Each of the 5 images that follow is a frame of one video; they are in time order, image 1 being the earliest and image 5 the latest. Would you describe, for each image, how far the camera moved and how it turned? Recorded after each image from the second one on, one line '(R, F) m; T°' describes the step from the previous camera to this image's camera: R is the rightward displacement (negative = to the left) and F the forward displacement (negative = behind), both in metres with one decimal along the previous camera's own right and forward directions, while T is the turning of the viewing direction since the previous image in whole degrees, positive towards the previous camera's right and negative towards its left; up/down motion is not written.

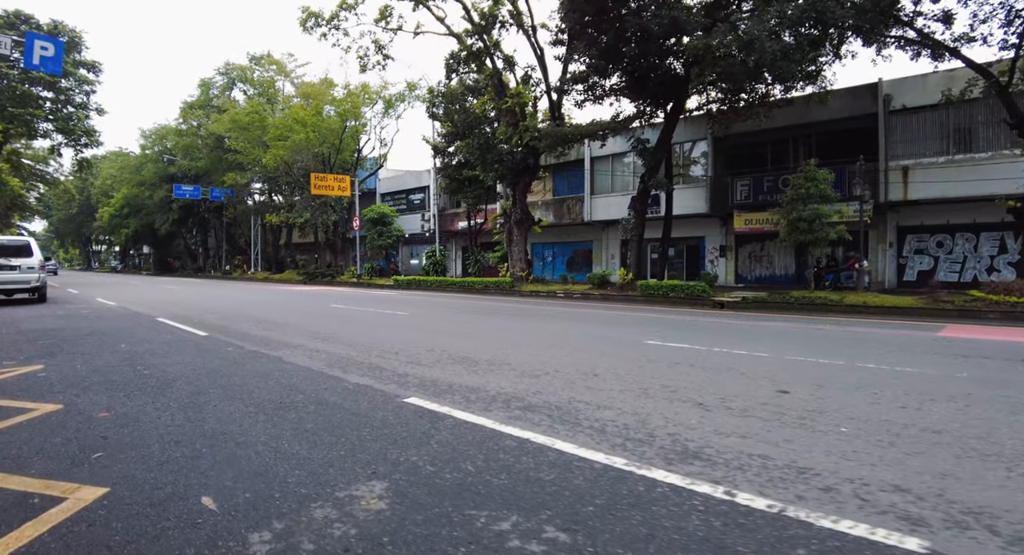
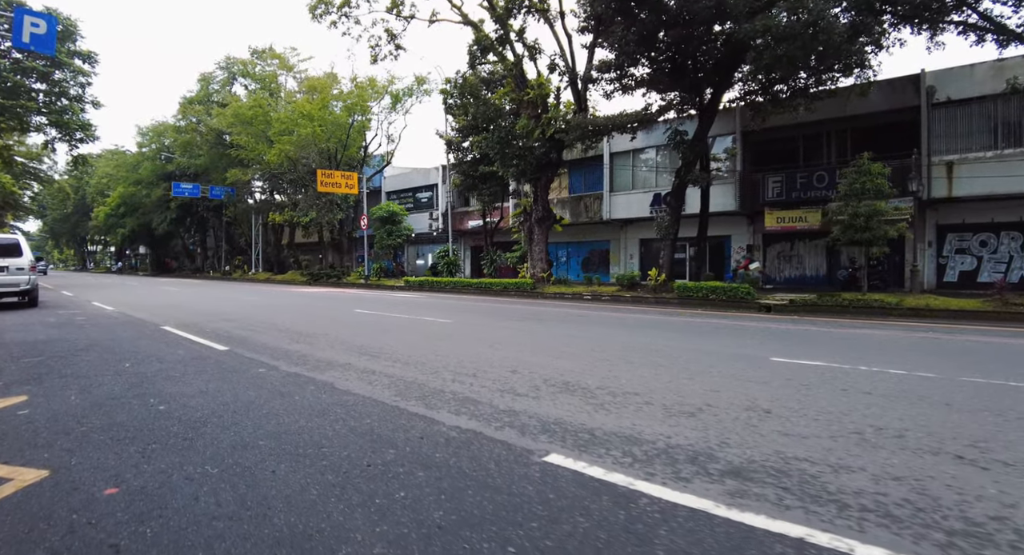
(-1.0, +1.3) m; 0°
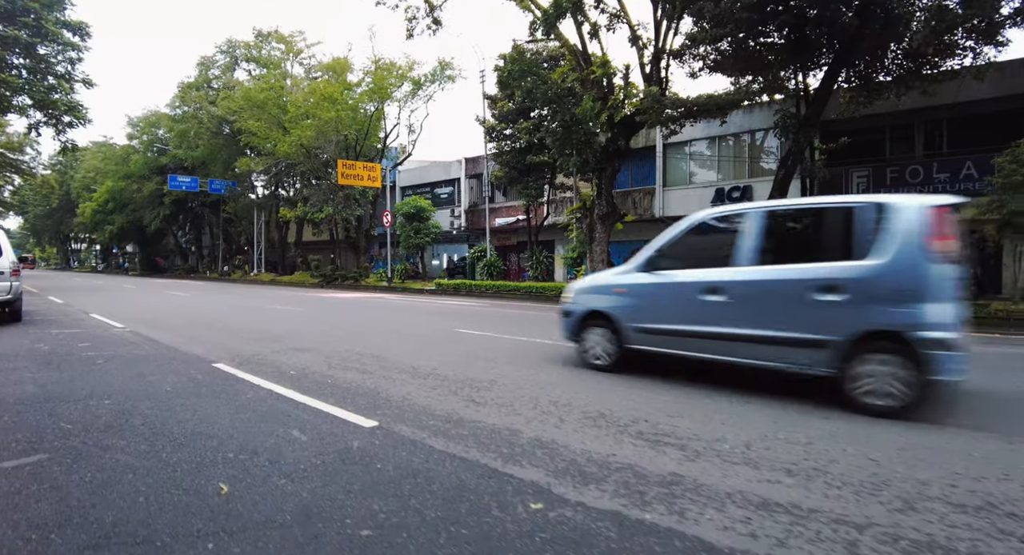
(-2.6, +2.8) m; +1°
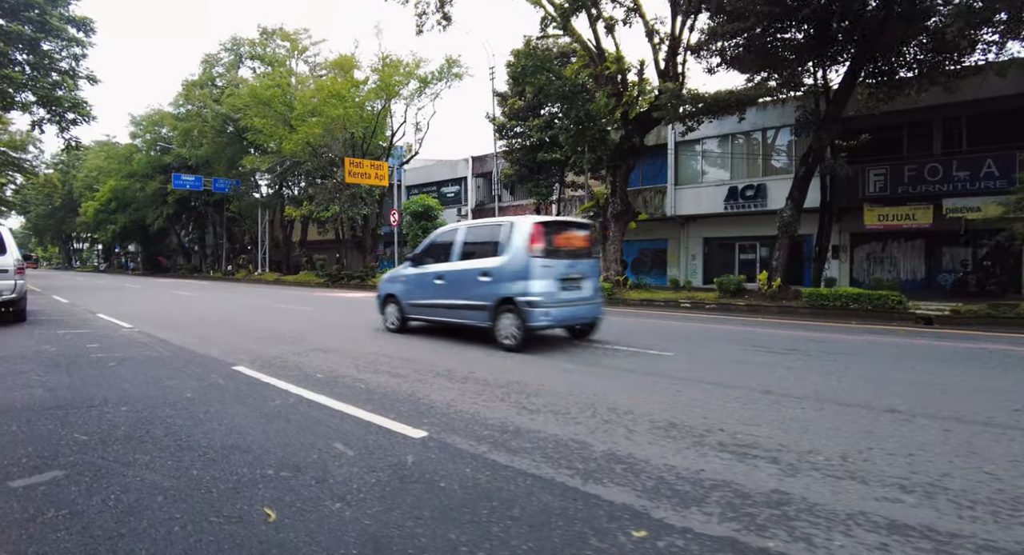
(-0.4, +0.4) m; 0°
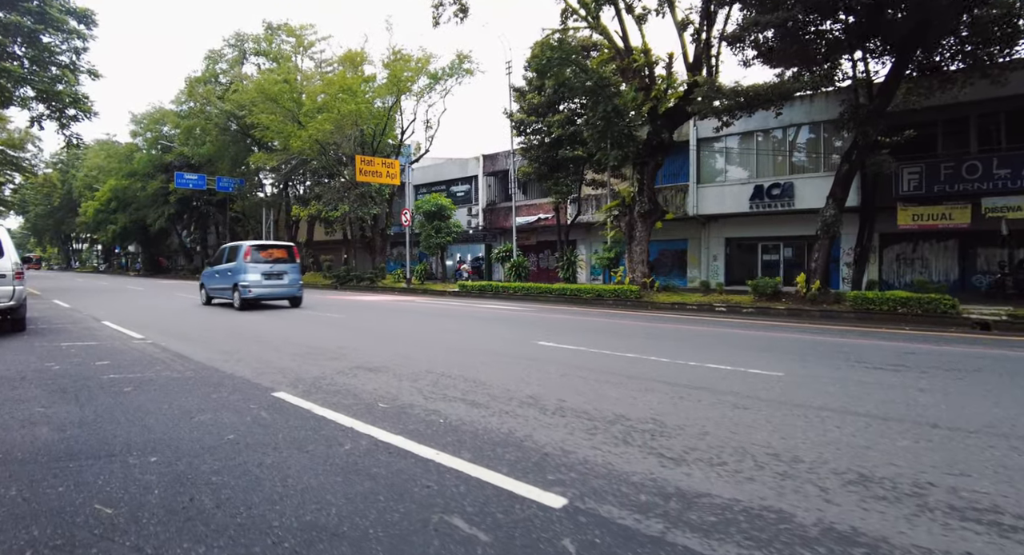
(-0.8, +0.8) m; 0°
